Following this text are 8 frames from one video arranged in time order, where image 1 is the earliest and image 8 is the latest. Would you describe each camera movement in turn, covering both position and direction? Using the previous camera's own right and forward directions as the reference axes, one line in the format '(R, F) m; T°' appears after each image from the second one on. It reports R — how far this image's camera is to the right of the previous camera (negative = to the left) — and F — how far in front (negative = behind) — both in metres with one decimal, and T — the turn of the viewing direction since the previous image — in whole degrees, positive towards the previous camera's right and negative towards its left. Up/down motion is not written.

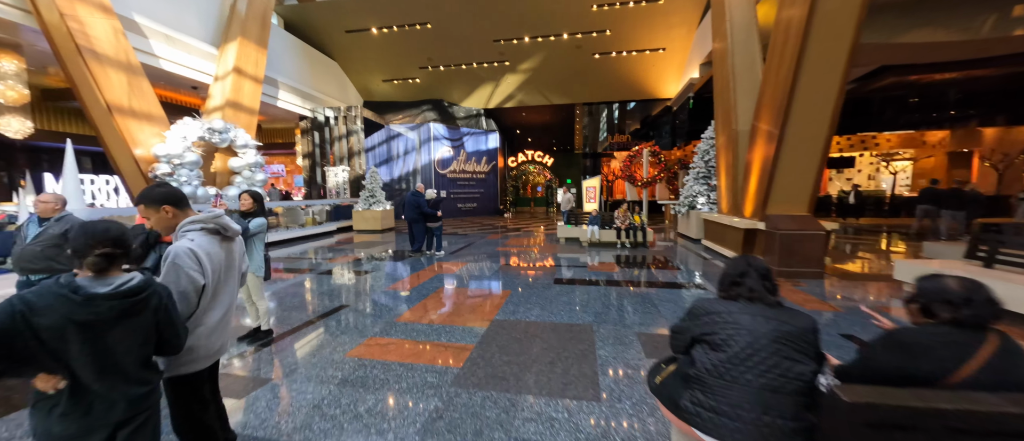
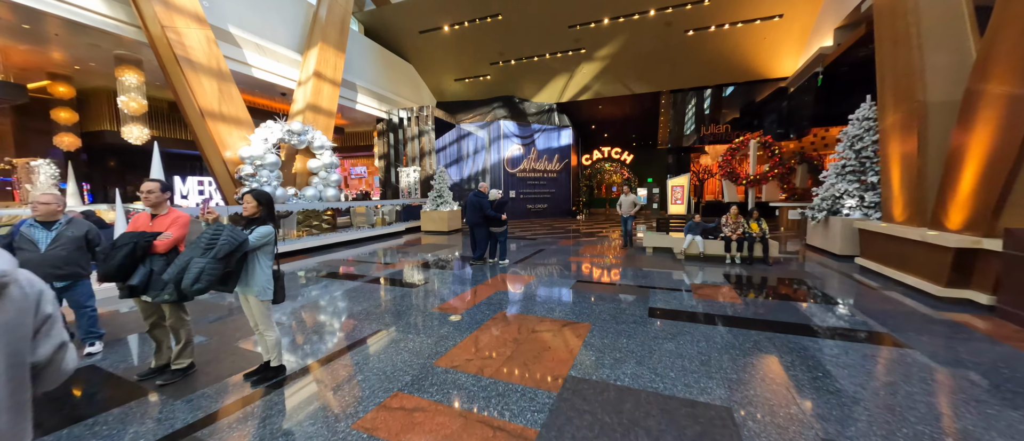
(-0.1, +1.0) m; -12°
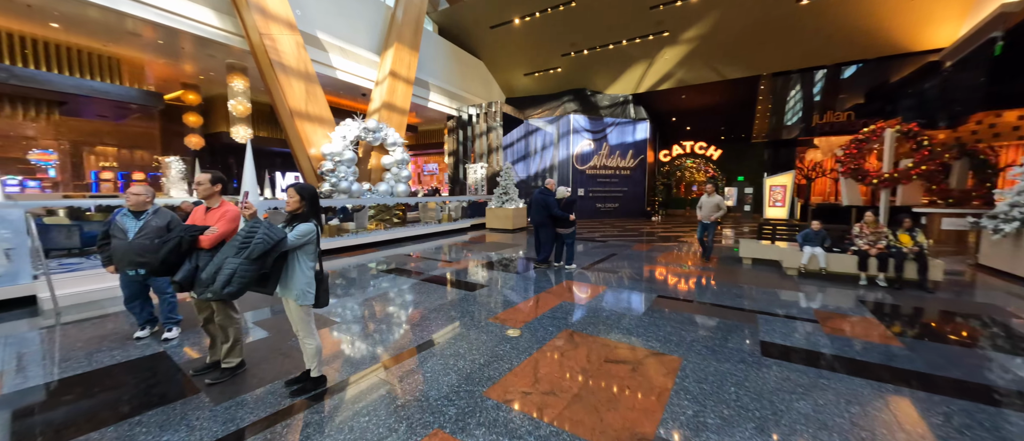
(0.0, +0.5) m; -11°
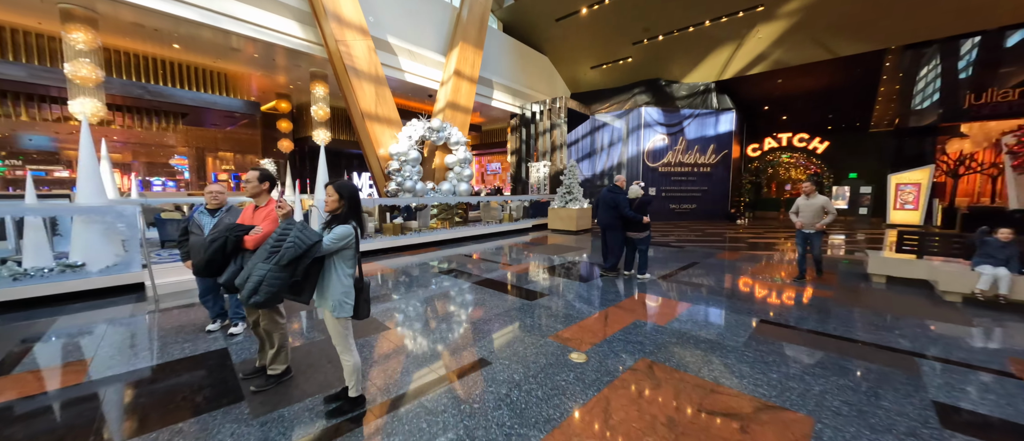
(0.0, +0.4) m; -10°
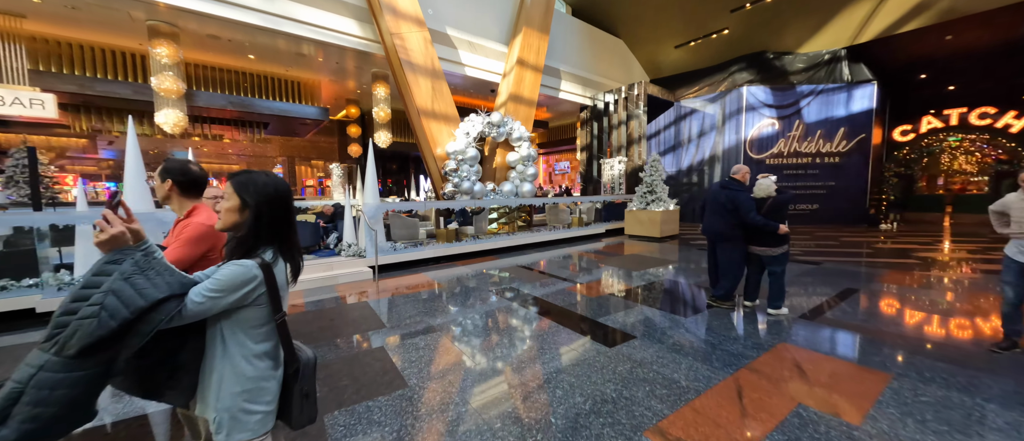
(0.0, +1.1) m; -11°
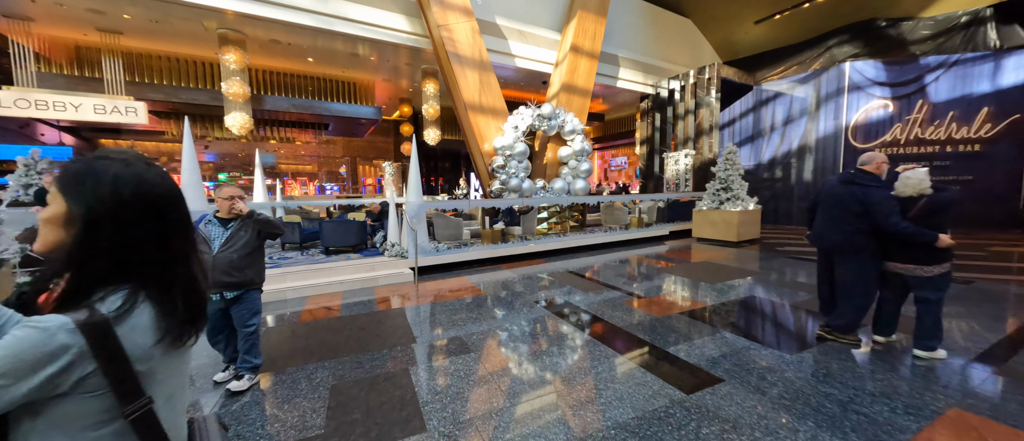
(0.0, +0.5) m; -9°
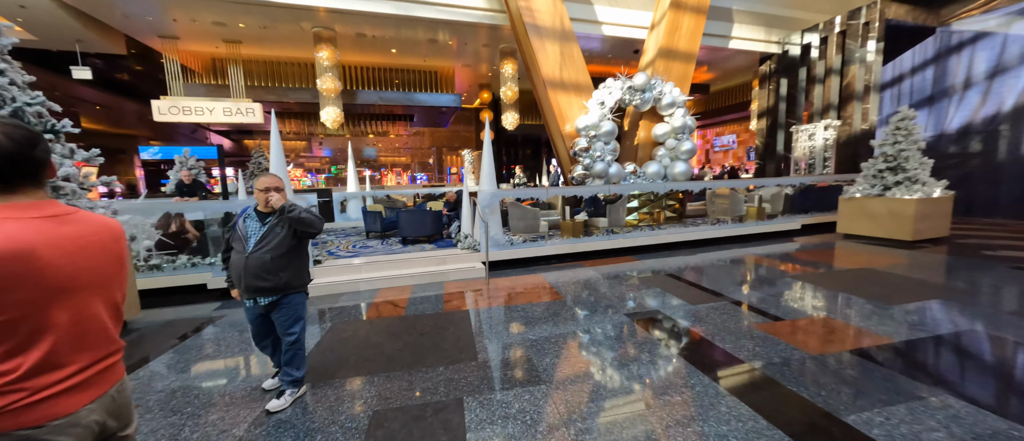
(0.0, +0.6) m; -14°
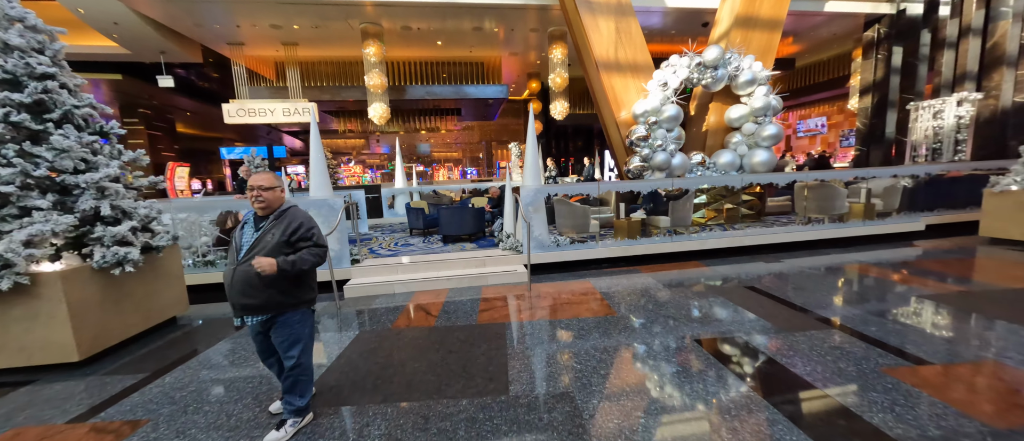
(+0.1, +0.5) m; -8°
